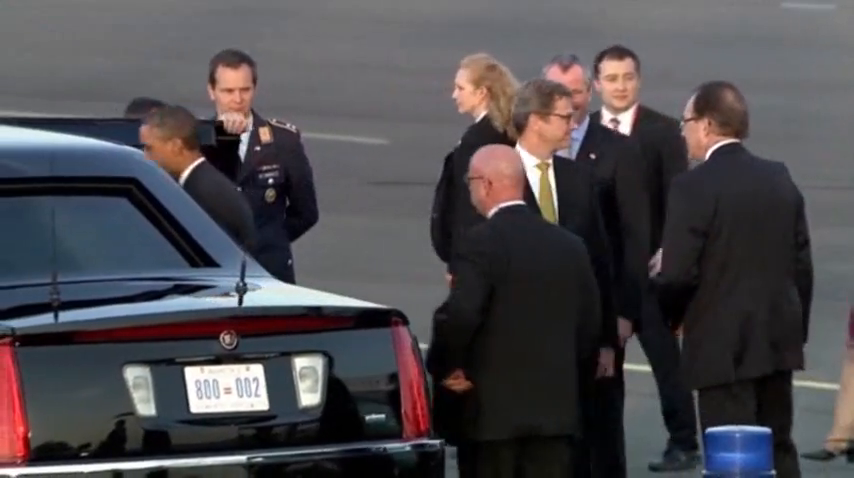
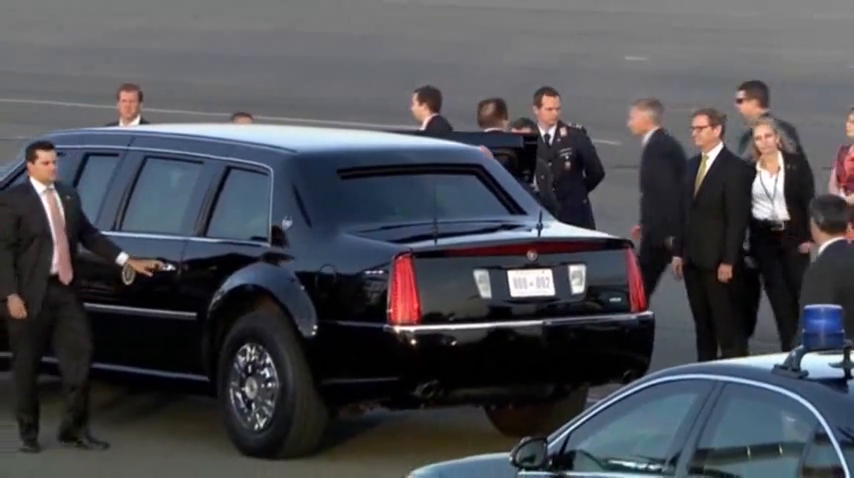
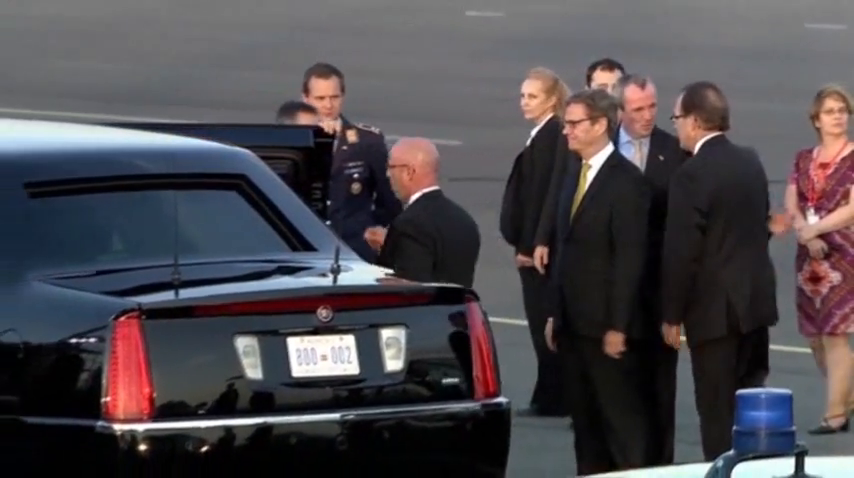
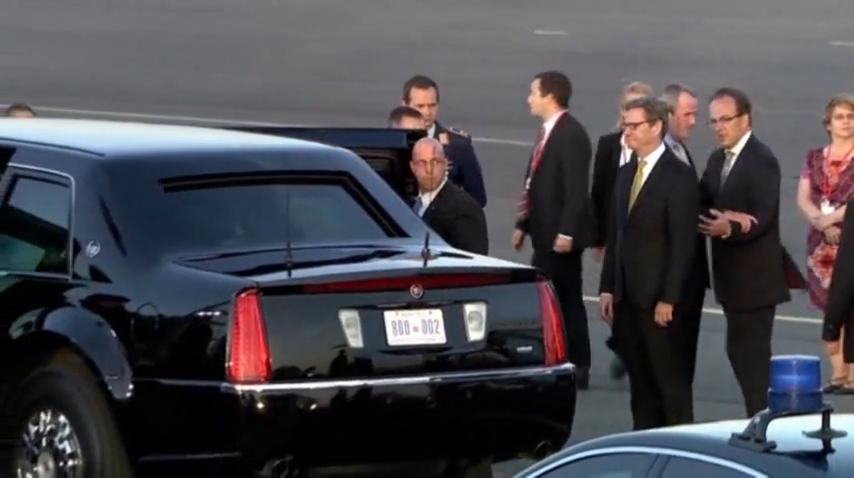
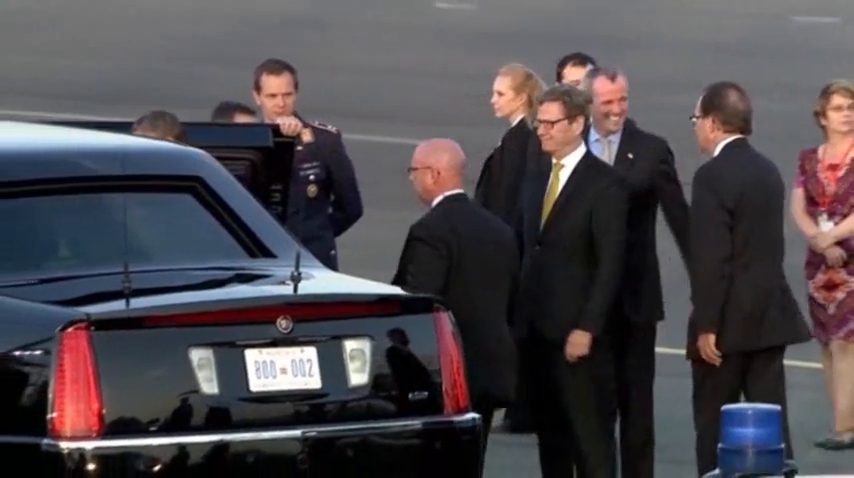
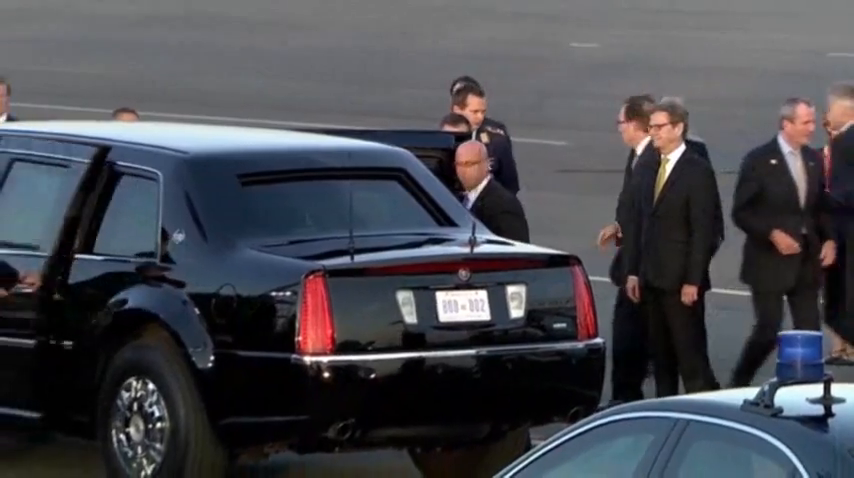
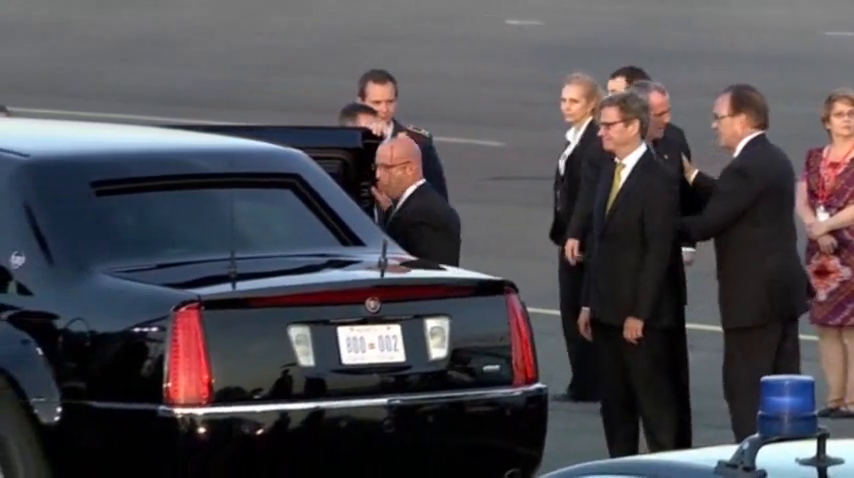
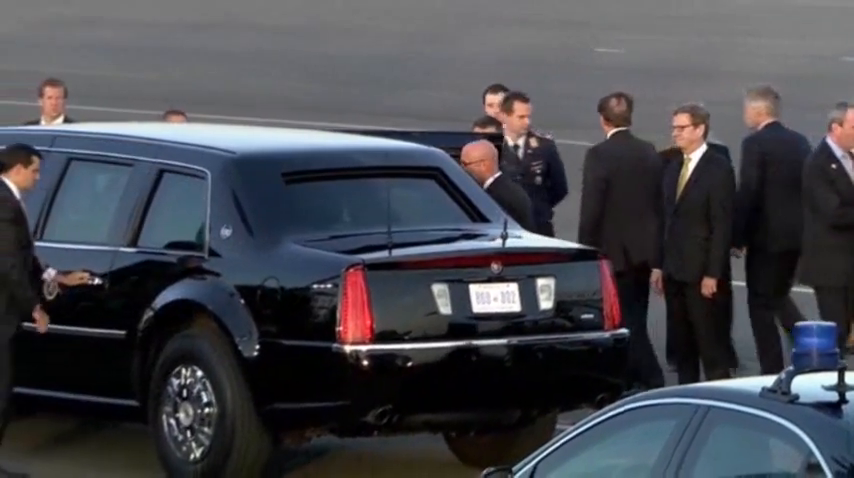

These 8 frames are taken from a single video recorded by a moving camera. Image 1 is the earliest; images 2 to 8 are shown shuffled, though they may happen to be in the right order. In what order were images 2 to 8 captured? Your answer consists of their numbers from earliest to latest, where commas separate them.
5, 3, 7, 4, 6, 8, 2
